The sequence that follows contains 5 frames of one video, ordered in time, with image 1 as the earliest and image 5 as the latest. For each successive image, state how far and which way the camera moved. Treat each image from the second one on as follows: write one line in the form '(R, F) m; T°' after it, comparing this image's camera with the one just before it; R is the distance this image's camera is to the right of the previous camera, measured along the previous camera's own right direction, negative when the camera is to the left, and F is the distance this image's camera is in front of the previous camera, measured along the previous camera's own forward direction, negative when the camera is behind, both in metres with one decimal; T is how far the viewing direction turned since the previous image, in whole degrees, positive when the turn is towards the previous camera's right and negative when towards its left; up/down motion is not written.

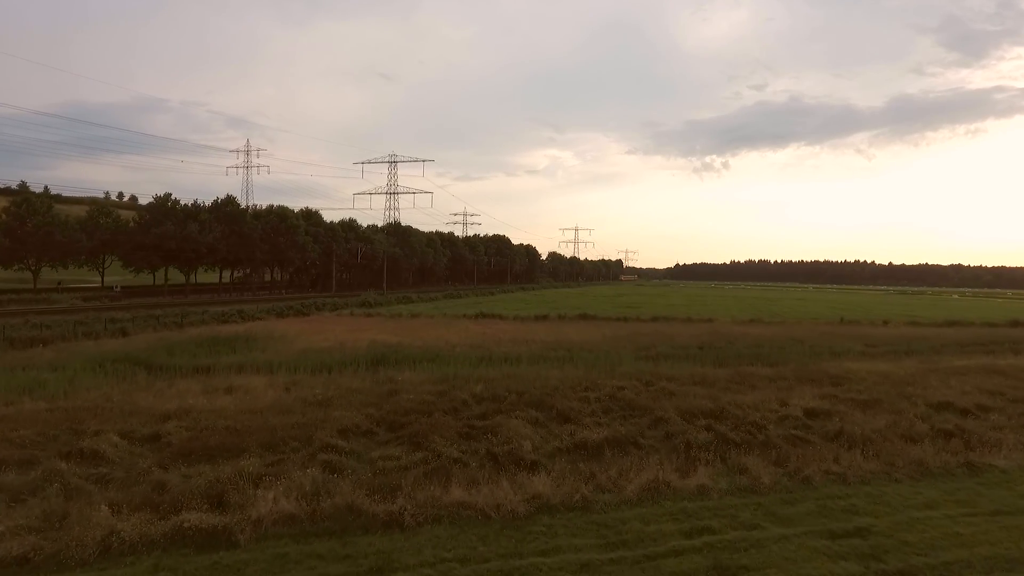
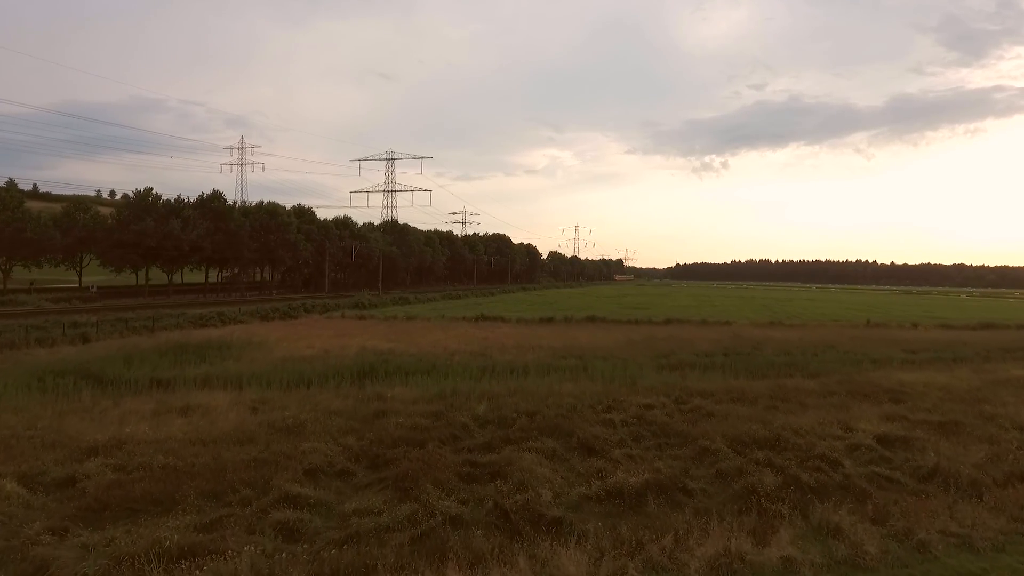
(-0.2, +2.5) m; 0°
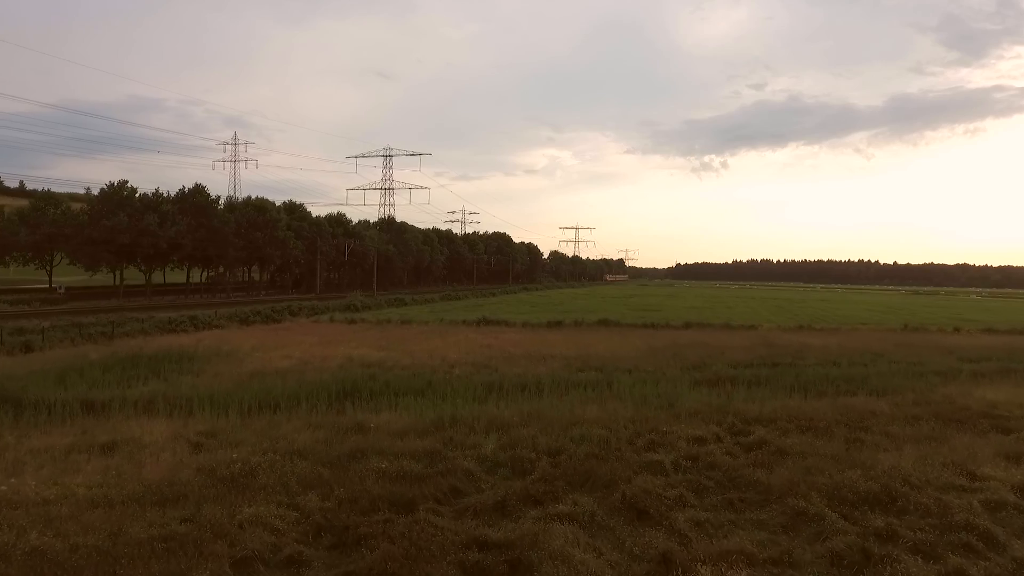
(-0.3, +3.0) m; 0°
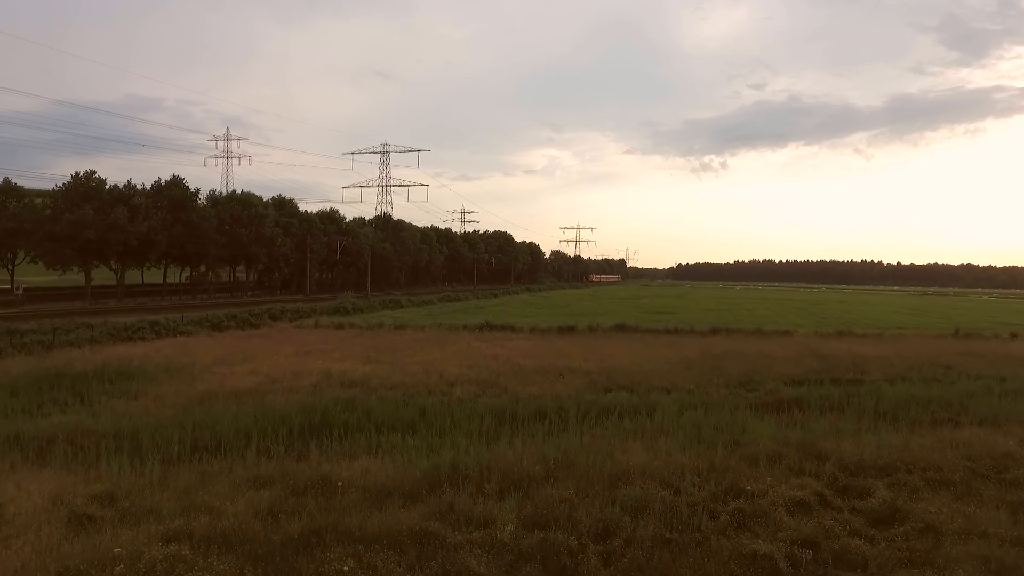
(-0.3, +3.3) m; 0°
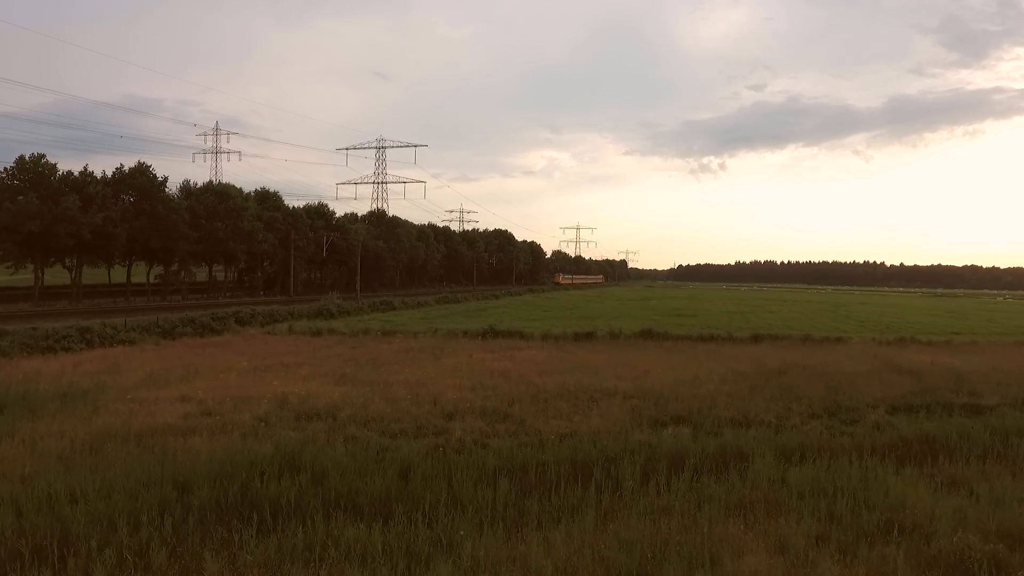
(-0.4, +4.1) m; 0°
